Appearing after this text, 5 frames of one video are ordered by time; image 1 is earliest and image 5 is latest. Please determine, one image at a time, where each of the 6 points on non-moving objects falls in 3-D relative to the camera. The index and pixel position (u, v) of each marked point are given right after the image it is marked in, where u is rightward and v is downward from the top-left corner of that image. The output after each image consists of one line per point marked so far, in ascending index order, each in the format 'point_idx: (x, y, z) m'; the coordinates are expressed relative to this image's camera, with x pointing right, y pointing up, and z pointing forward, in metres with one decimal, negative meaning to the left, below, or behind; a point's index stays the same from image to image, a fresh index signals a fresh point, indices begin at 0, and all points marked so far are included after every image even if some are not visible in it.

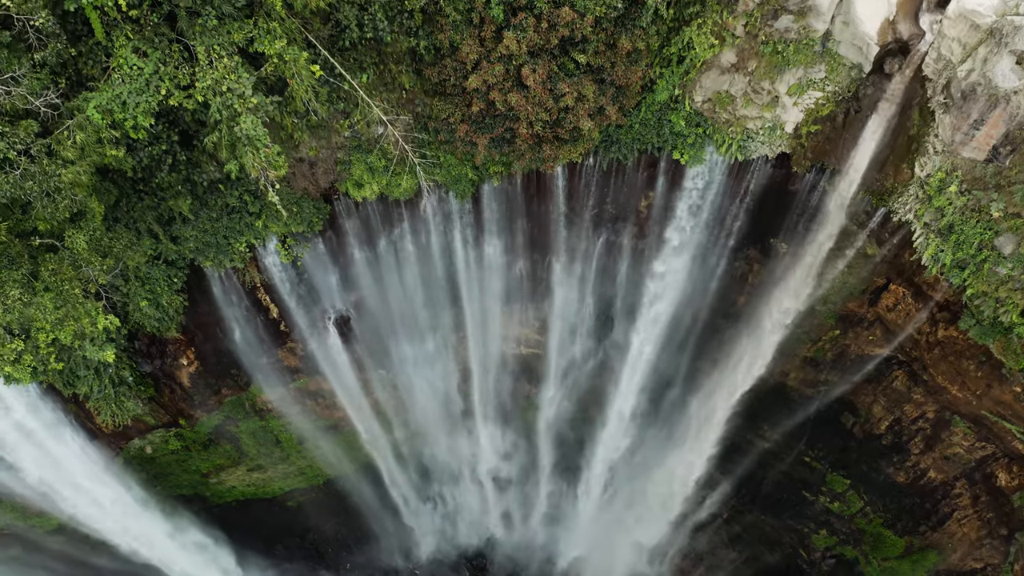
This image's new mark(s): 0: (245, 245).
0: (-4.4, +0.8, +9.6) m
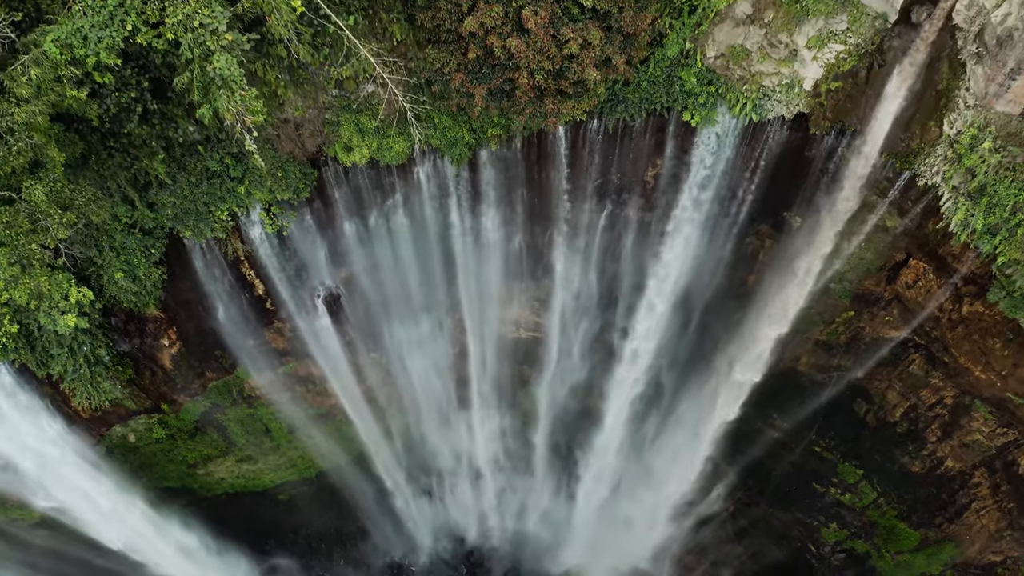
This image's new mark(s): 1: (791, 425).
0: (-4.4, +1.2, +9.1) m
1: (+5.7, -2.9, +12.1) m
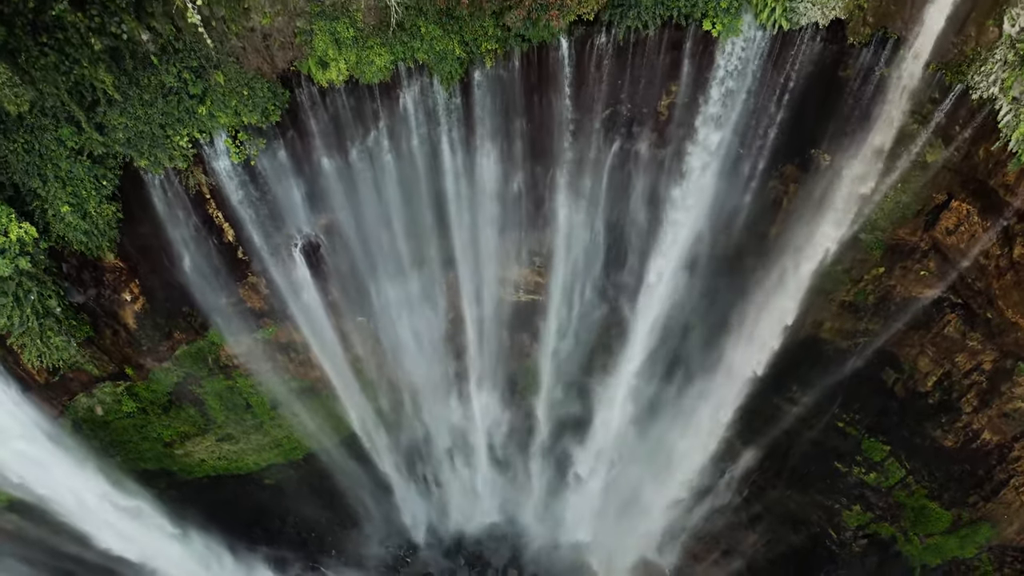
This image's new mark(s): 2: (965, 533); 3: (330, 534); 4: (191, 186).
0: (-4.4, +2.0, +8.1) m
1: (+5.7, -2.1, +11.0) m
2: (+8.1, -4.3, +10.4) m
3: (-4.2, -5.6, +13.3) m
4: (-4.7, +1.5, +8.7) m
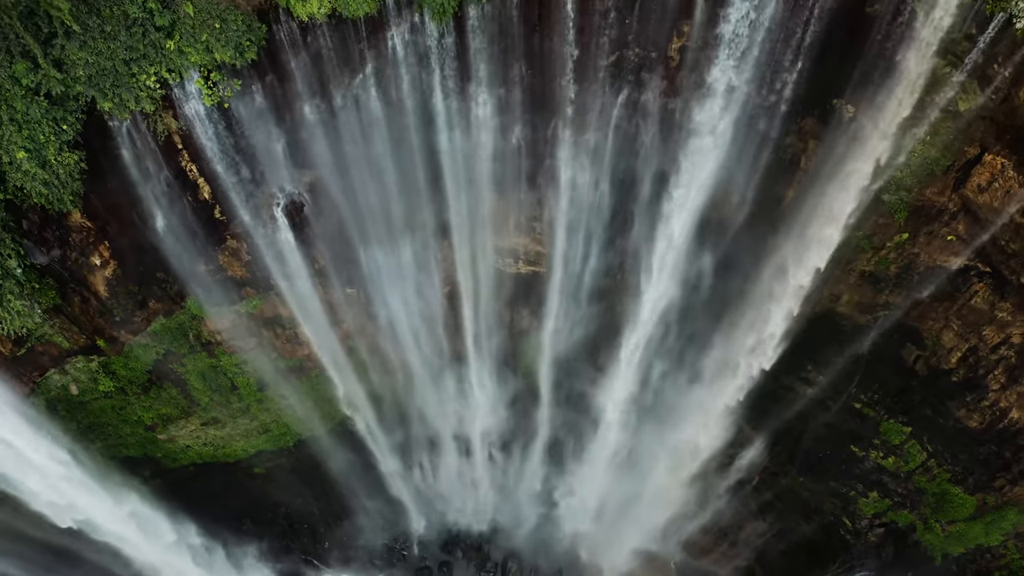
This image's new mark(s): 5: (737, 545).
0: (-4.5, +2.6, +7.4) m
1: (+5.6, -1.5, +10.4) m
2: (+8.1, -3.7, +9.7) m
3: (-4.2, -5.0, +12.7) m
4: (-4.8, +2.0, +8.0) m
5: (+4.7, -5.2, +12.2) m
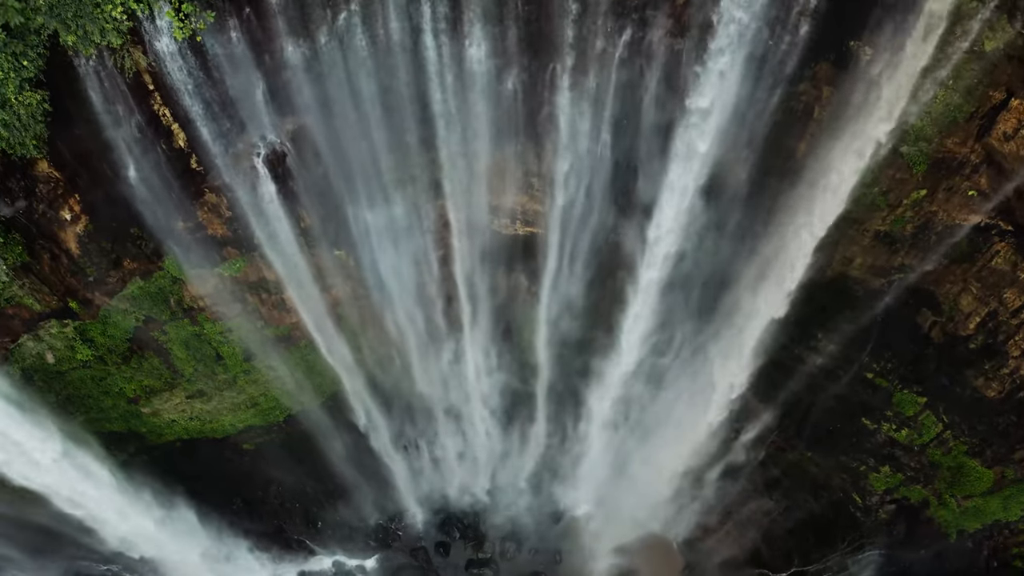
0: (-4.5, +3.2, +6.9) m
1: (+5.6, -0.8, +9.9) m
2: (+8.0, -3.1, +9.2) m
3: (-4.2, -4.3, +12.2) m
4: (-4.8, +2.6, +7.5) m
5: (+4.7, -4.5, +11.7) m
